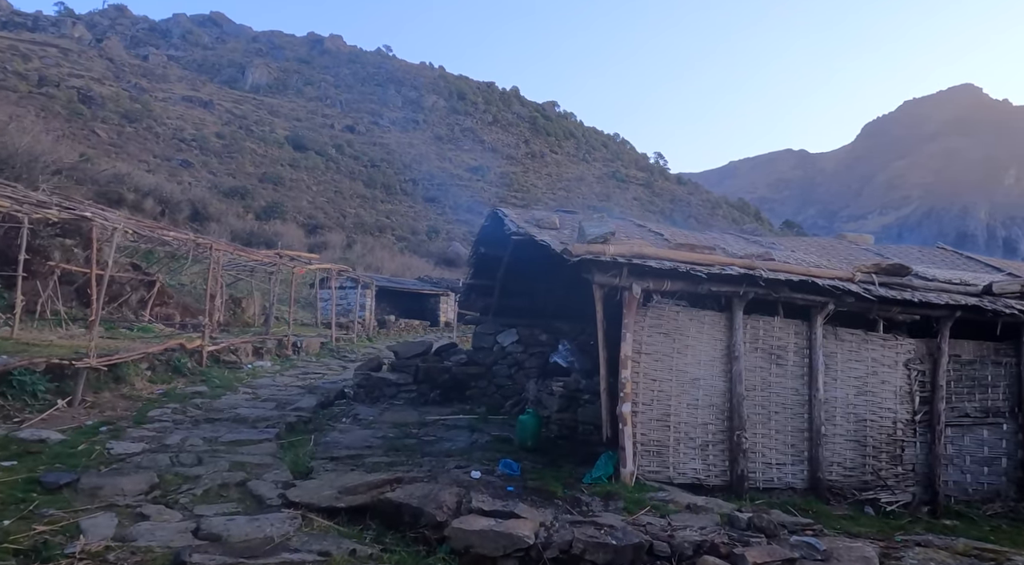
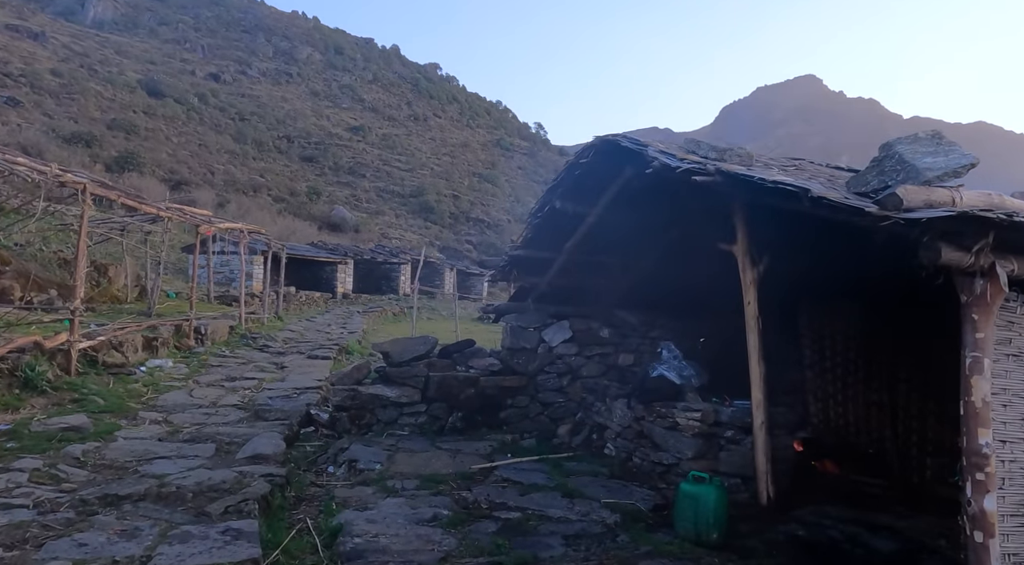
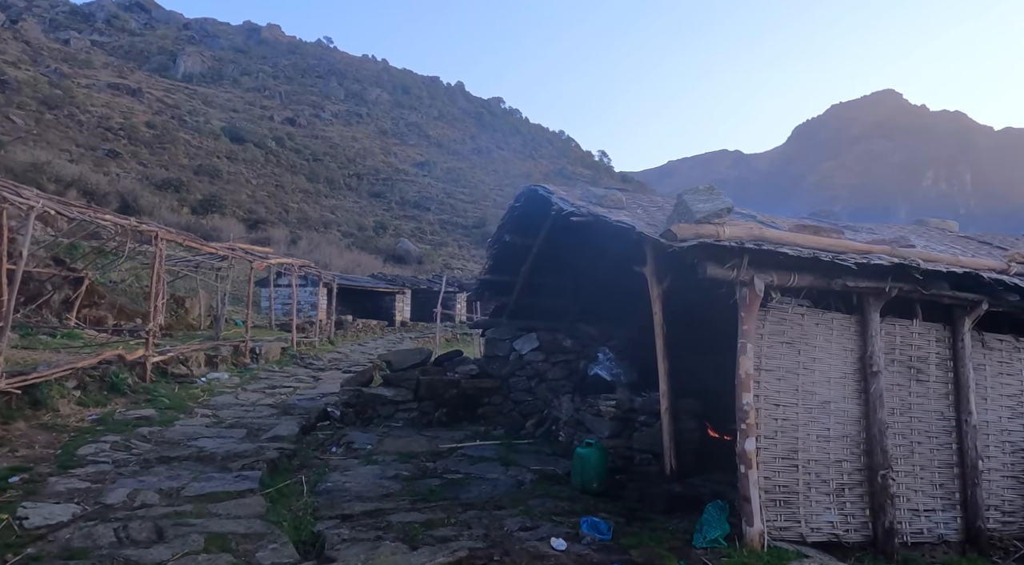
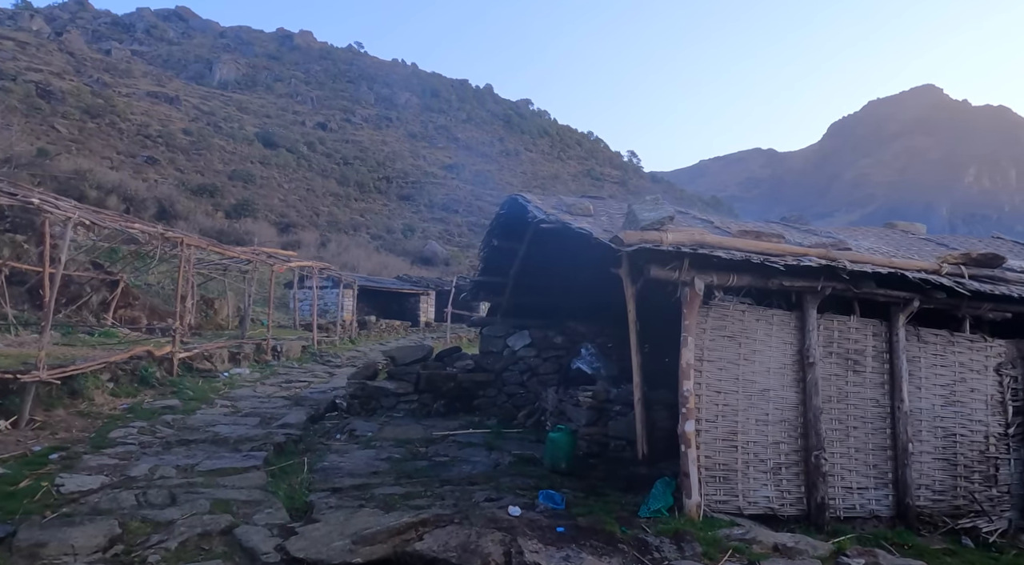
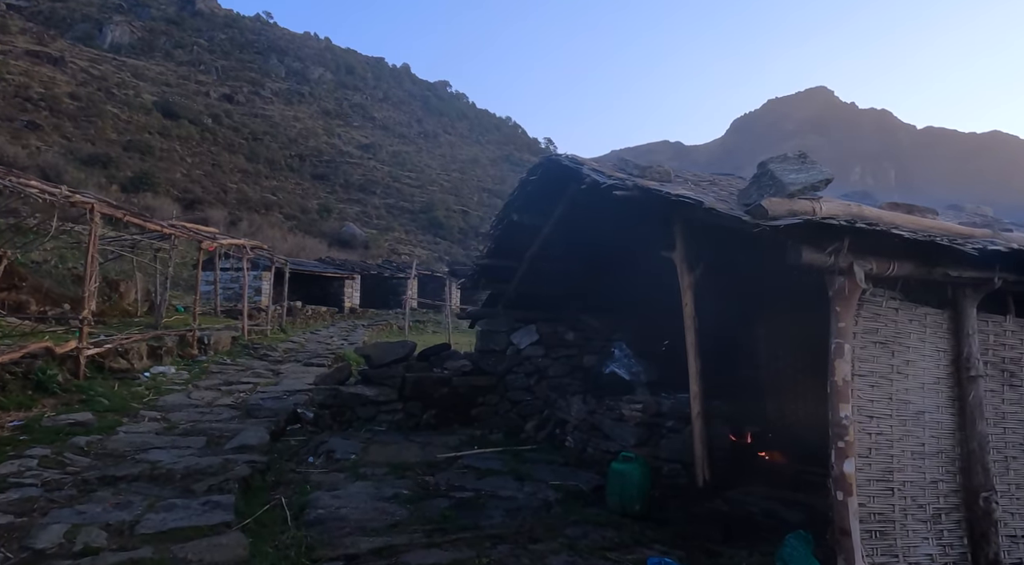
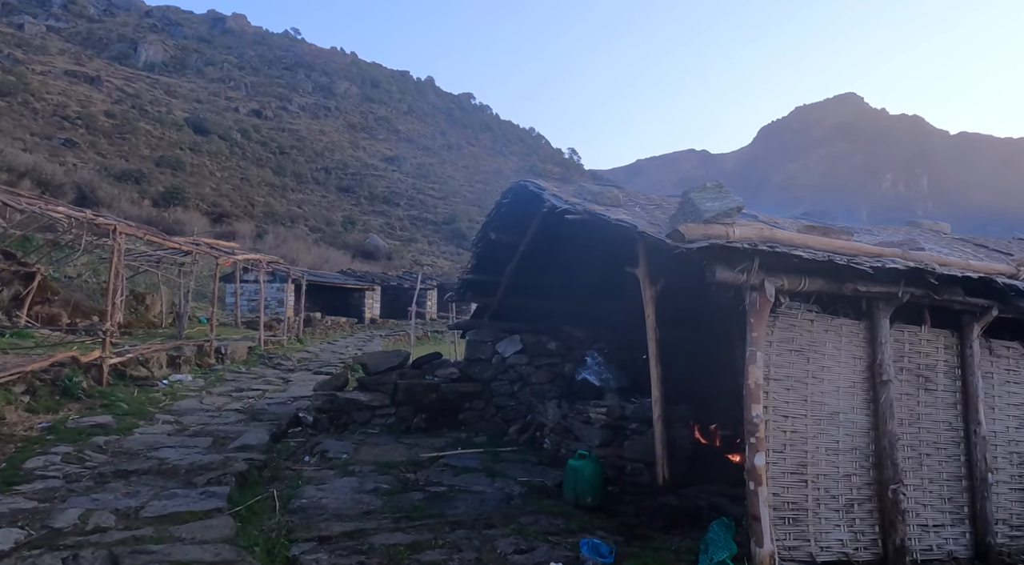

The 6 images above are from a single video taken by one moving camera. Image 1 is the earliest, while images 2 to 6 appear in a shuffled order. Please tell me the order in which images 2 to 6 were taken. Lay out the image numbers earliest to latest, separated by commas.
4, 3, 6, 5, 2
